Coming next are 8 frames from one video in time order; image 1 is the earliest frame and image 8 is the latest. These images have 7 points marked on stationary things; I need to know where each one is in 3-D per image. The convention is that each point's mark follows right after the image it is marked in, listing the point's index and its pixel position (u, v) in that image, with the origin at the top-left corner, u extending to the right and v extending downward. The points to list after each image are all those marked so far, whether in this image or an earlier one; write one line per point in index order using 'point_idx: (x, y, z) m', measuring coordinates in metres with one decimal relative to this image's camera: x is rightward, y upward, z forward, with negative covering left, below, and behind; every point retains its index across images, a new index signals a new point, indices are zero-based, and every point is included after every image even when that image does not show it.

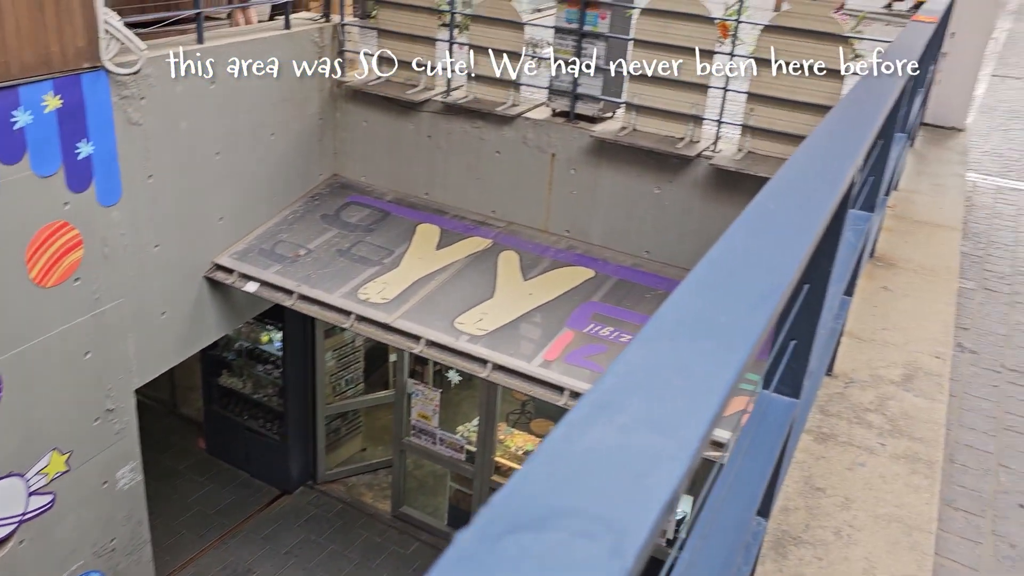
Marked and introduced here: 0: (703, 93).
0: (+1.2, +1.2, +5.4) m
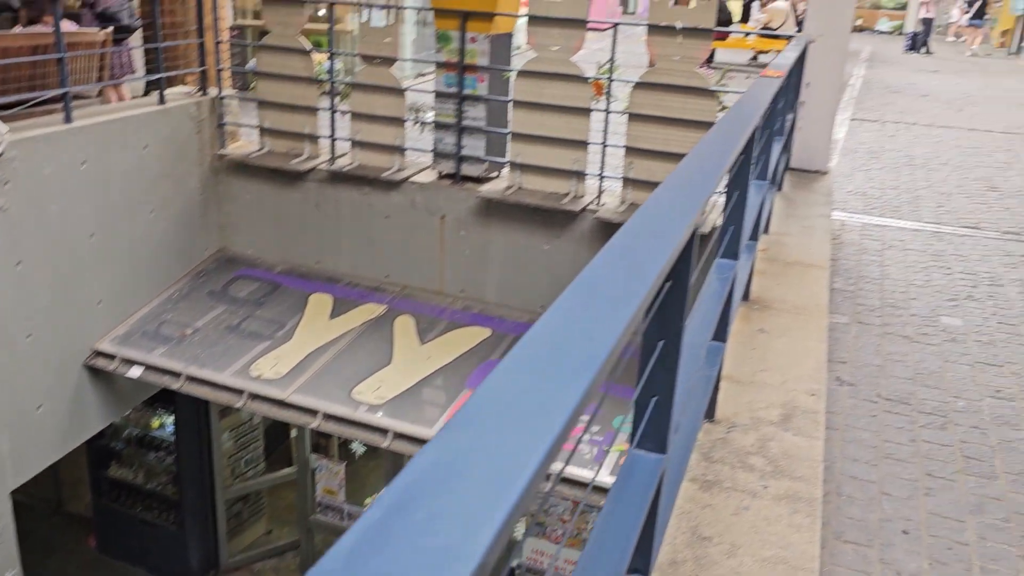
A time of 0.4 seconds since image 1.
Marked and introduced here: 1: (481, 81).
0: (+0.5, +0.9, +5.6) m
1: (-0.2, +1.4, +5.7) m
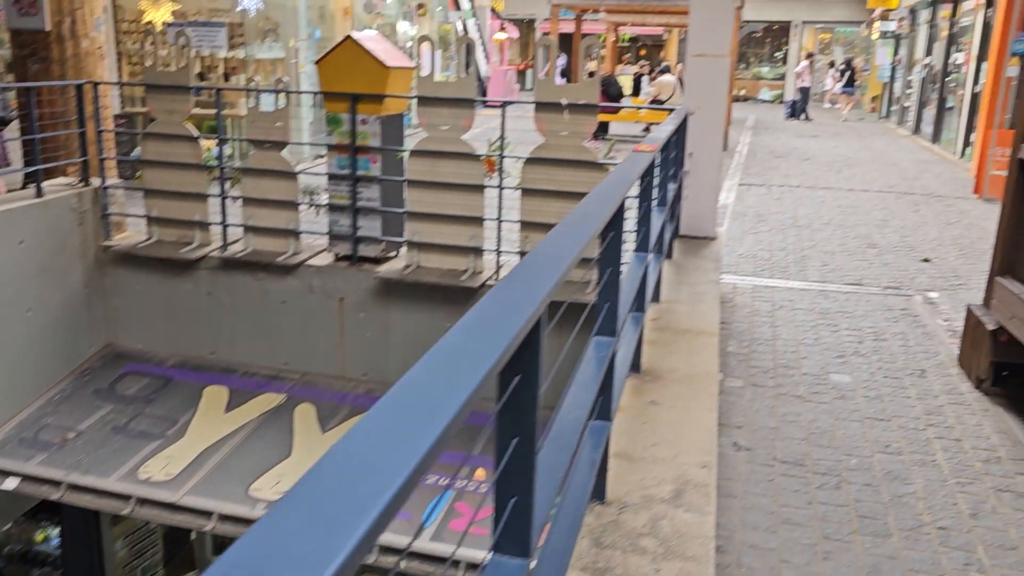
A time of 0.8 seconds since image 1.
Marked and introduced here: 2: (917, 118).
0: (-0.2, +0.4, +5.6) m
1: (-0.9, +0.9, +5.7) m
2: (+8.2, +3.4, +17.3) m
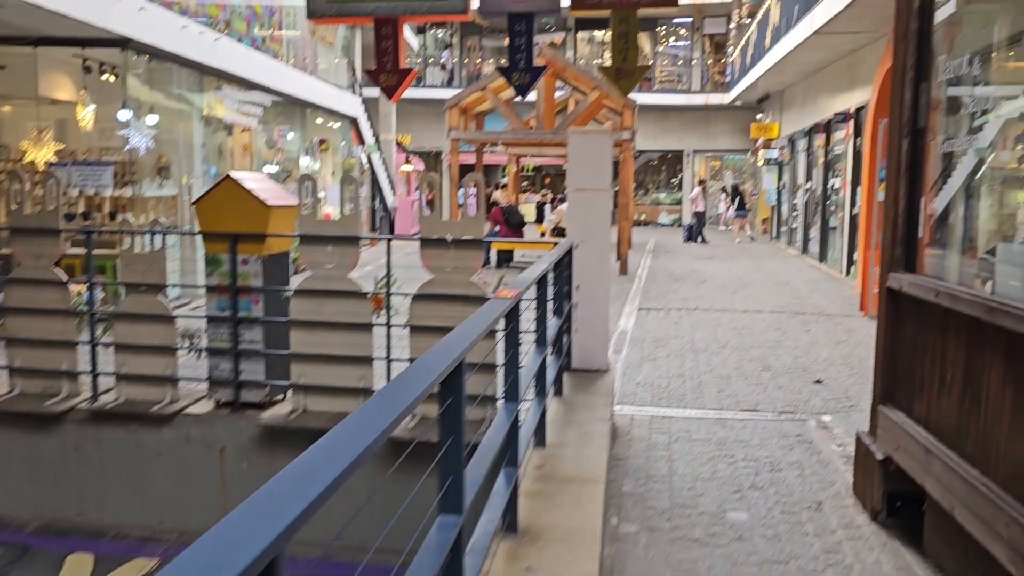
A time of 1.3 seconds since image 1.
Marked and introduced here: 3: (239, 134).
0: (-0.9, -0.5, +5.4) m
1: (-1.6, -0.1, +5.4) m
2: (+6.2, +1.0, +18.2) m
3: (-4.1, +2.3, +12.8) m
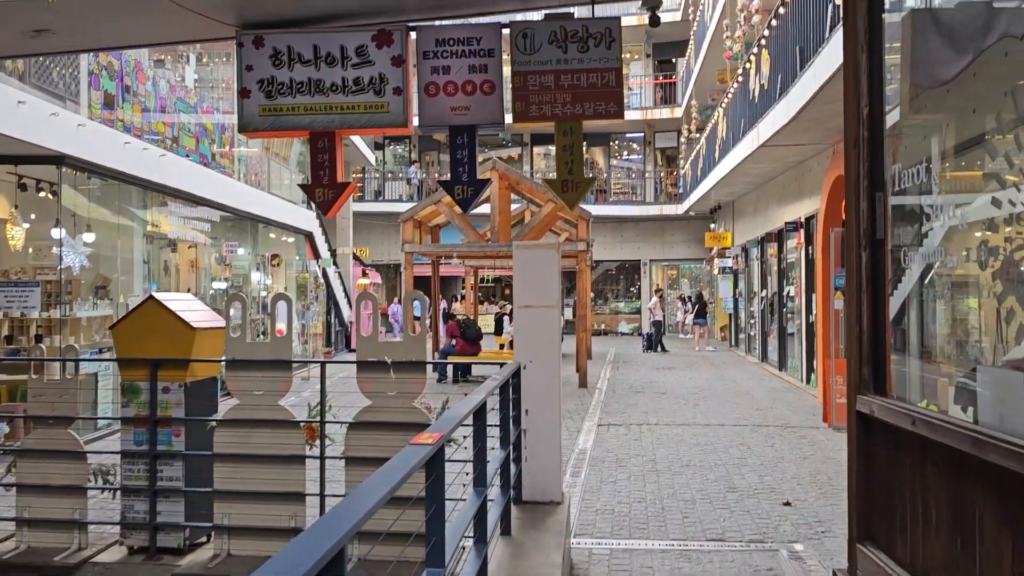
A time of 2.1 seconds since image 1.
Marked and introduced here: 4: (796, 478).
0: (-1.2, -1.2, +4.9) m
1: (-2.0, -0.8, +5.0) m
2: (+5.3, -1.3, +18.1) m
3: (-4.8, +0.6, +12.5) m
4: (+2.3, -1.5, +6.8) m
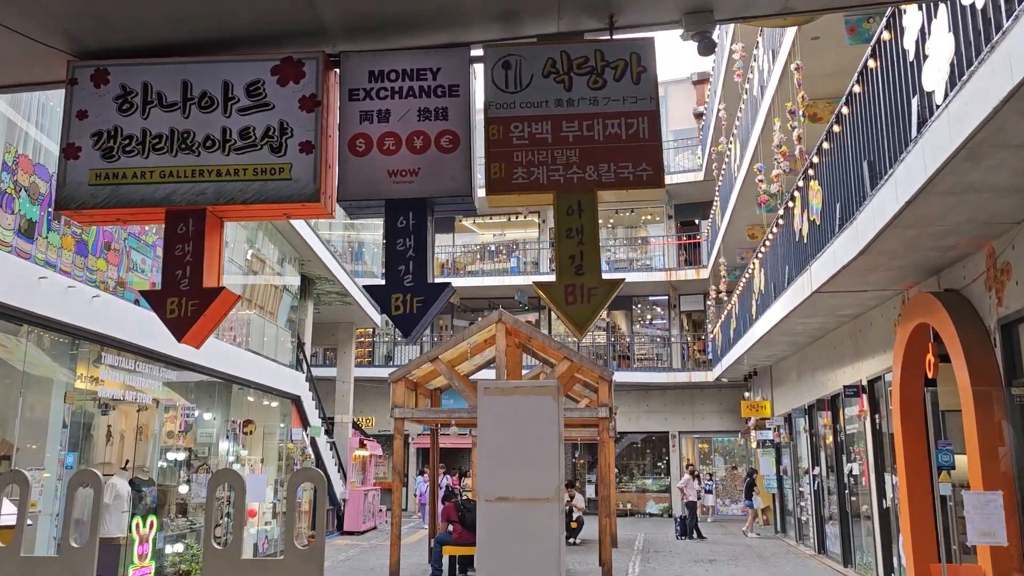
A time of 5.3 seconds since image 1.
0: (-1.3, -1.8, +2.6) m
1: (-2.1, -1.4, +2.8) m
2: (+5.5, -4.5, +15.4) m
3: (-4.7, -1.6, +10.5) m
4: (+2.2, -2.5, +4.4) m
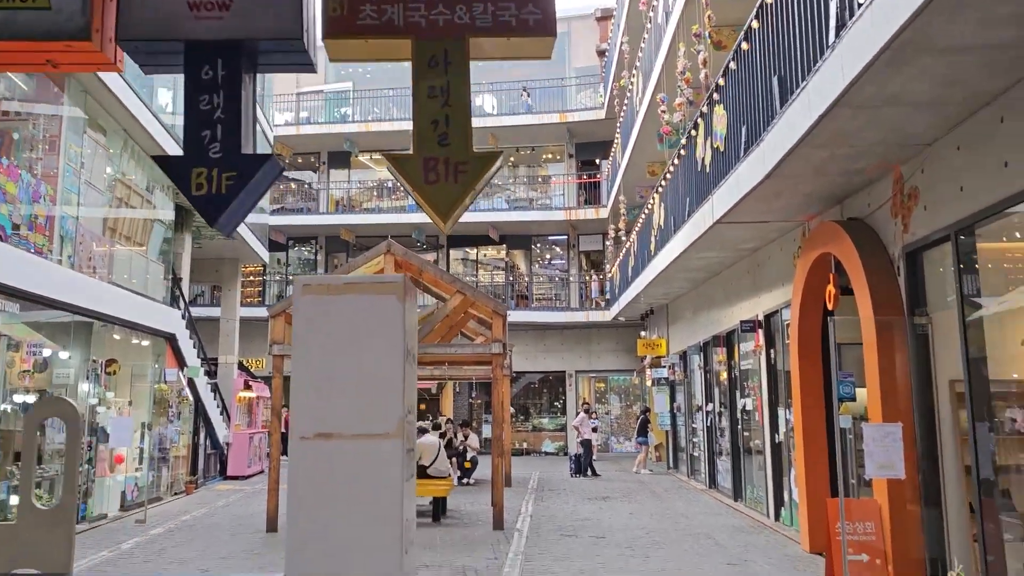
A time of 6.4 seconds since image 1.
0: (-1.7, -1.5, +1.9) m
1: (-2.5, -1.1, +1.9) m
2: (+3.6, -3.3, +15.5) m
3: (-6.0, -0.7, +9.2) m
4: (+1.6, -2.1, +4.1) m
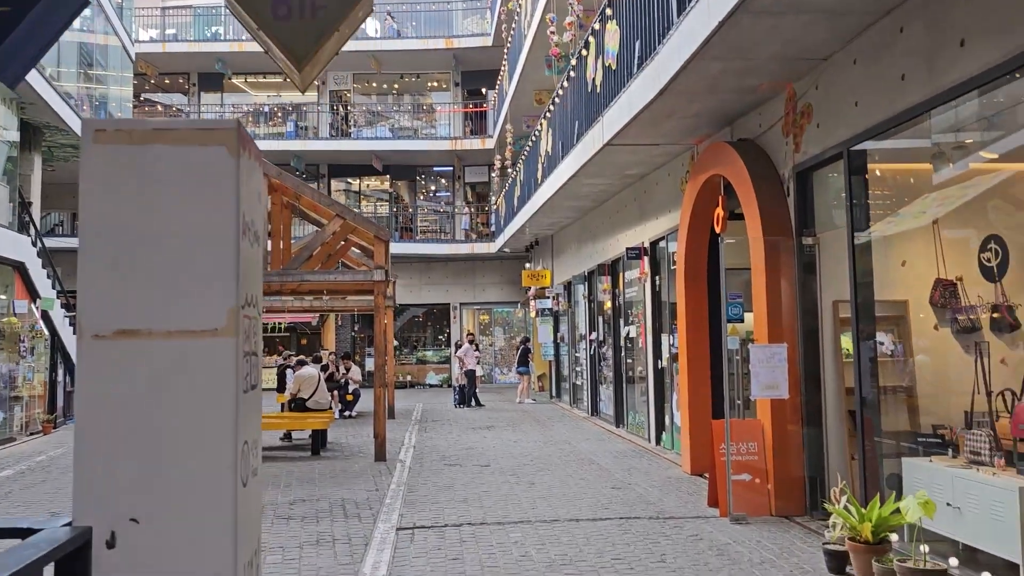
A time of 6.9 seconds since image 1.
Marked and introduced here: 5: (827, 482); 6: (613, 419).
0: (-2.0, -1.2, +1.3) m
1: (-2.7, -0.8, +1.2) m
2: (+1.5, -2.0, +15.6) m
3: (-7.1, +0.1, +8.0) m
4: (+1.0, -1.6, +4.0) m
5: (+2.4, -1.5, +6.6) m
6: (+1.6, -2.1, +13.7) m
